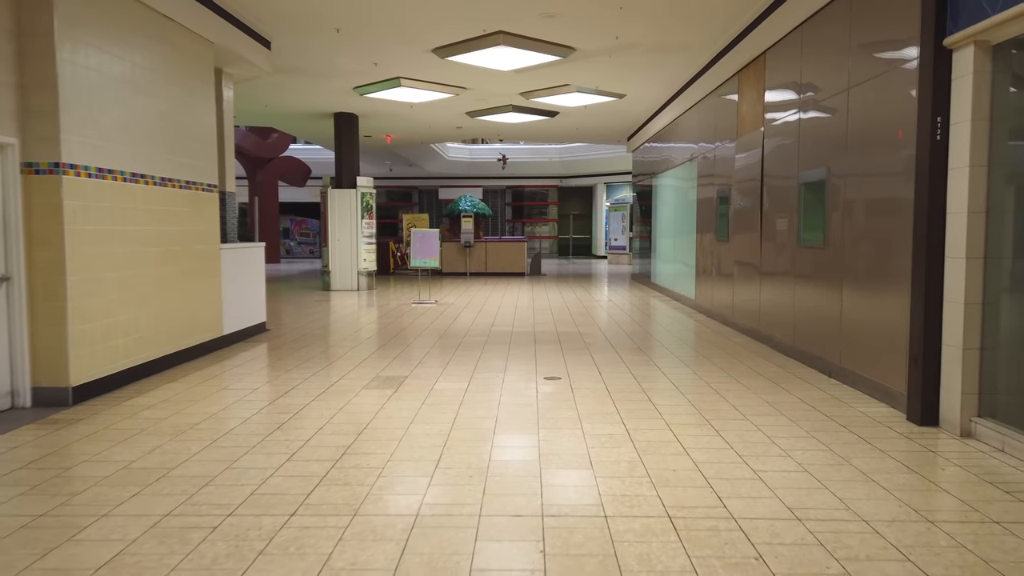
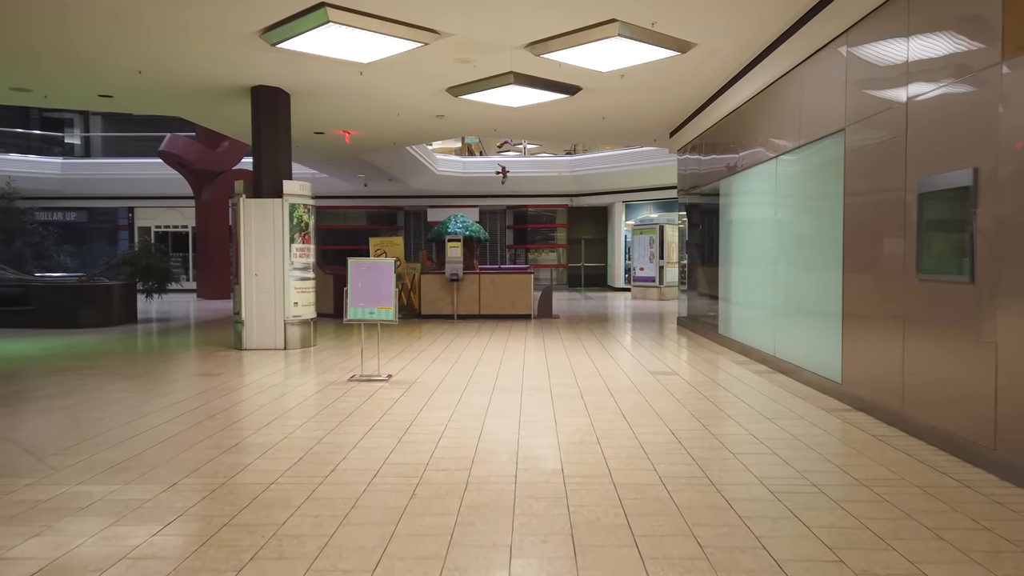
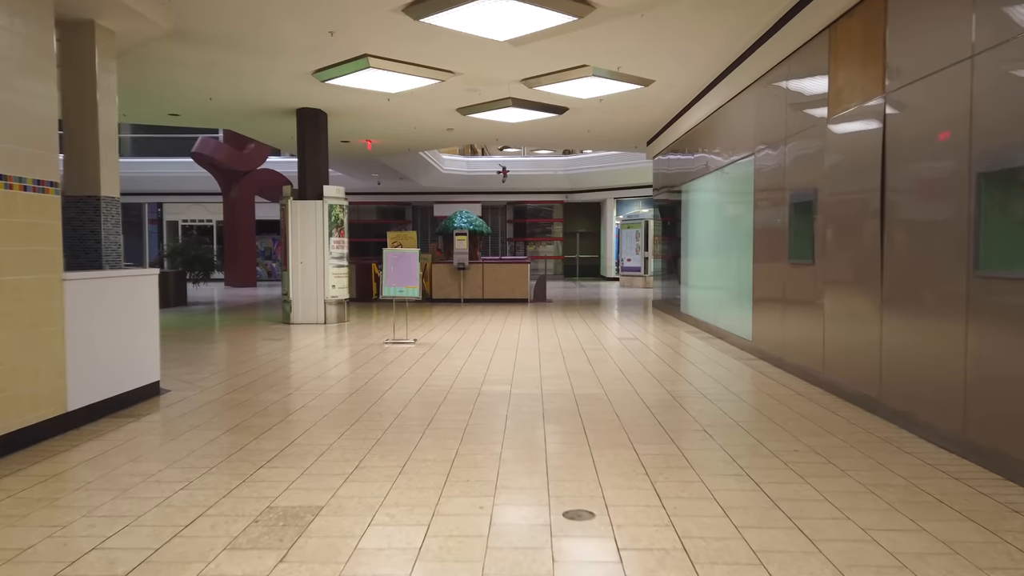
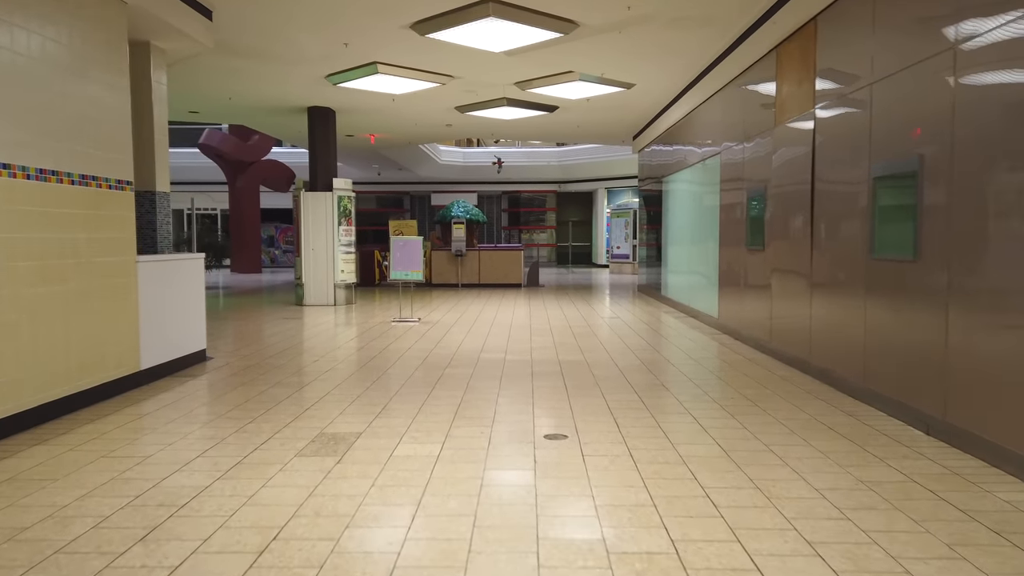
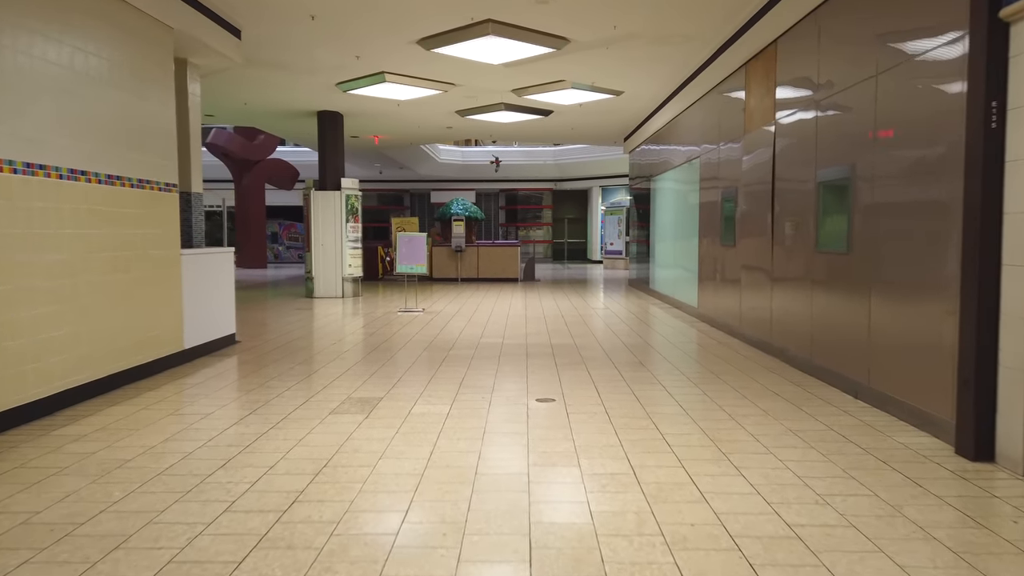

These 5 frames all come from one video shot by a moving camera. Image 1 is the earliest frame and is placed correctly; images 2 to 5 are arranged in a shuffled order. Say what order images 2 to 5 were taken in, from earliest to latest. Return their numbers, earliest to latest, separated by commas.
5, 4, 3, 2
